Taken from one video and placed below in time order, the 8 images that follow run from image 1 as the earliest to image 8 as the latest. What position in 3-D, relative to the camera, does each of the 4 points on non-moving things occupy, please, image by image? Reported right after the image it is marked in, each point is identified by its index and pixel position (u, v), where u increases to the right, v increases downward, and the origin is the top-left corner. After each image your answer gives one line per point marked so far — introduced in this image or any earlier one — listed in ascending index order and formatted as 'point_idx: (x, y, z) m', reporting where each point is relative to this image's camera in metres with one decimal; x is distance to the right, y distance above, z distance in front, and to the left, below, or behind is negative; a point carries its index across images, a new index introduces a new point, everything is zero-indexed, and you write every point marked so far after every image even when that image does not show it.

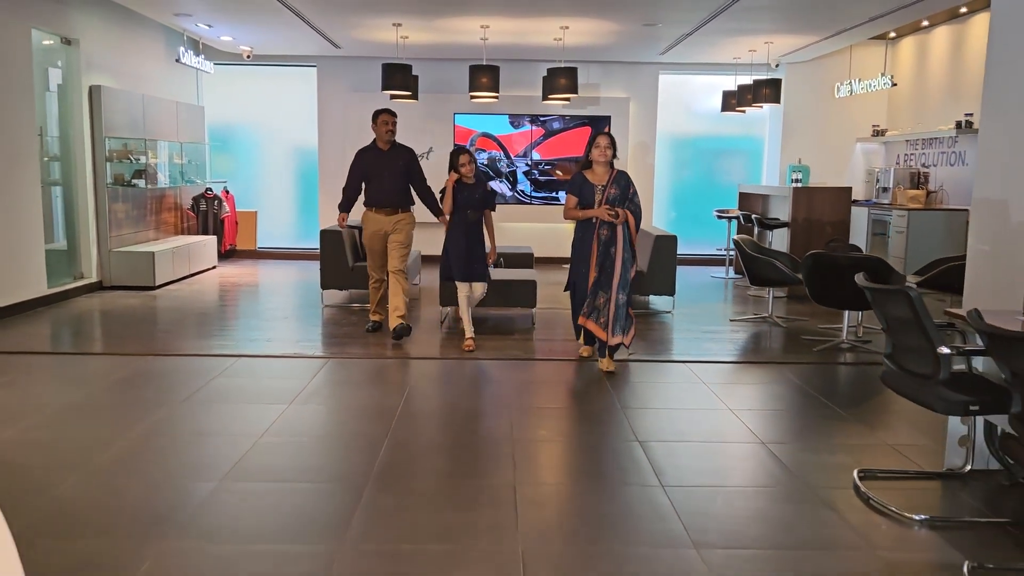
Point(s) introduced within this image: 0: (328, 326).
0: (-1.2, -0.3, +5.7) m
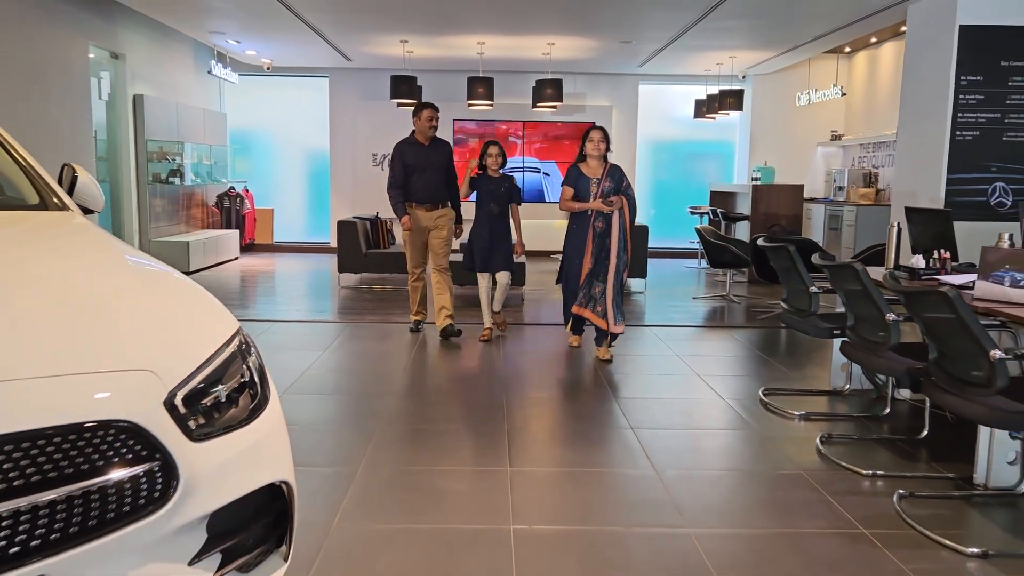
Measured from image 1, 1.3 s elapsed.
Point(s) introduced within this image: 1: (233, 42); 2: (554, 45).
0: (-1.3, -0.1, +6.6) m
1: (-2.7, +2.4, +8.1) m
2: (+0.4, +2.3, +8.0) m
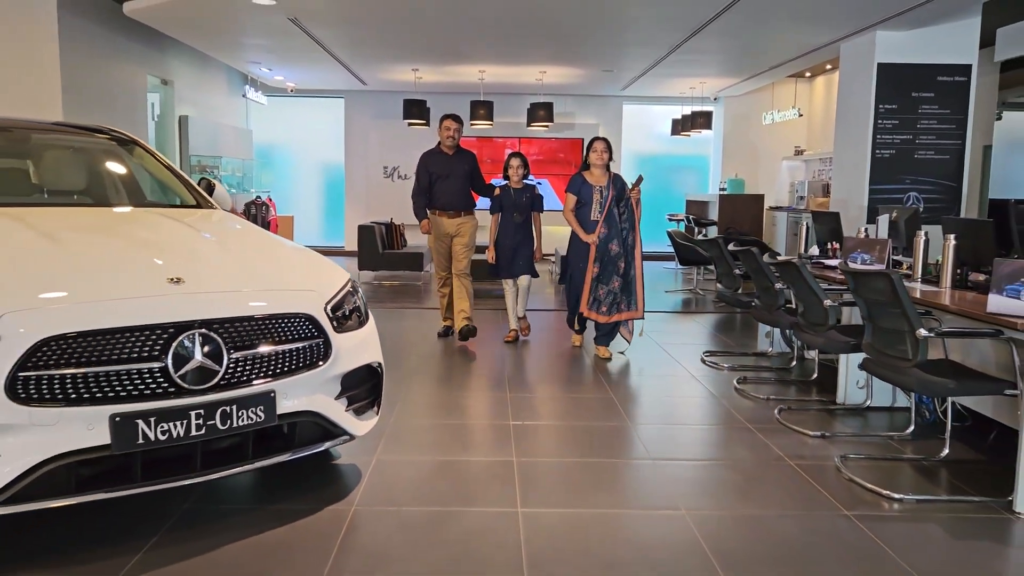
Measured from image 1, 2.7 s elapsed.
0: (-1.3, -0.1, +7.7) m
1: (-2.7, +2.4, +9.2) m
2: (+0.4, +2.3, +9.1) m
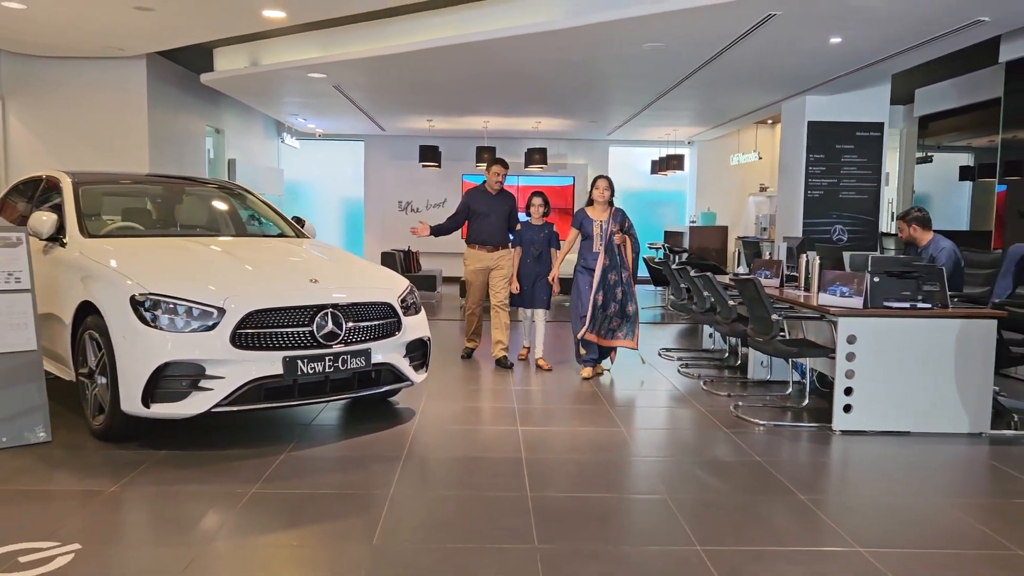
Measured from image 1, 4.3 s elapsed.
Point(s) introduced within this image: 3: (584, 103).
0: (-1.3, -0.2, +9.1) m
1: (-2.7, +2.2, +10.7) m
2: (+0.4, +2.1, +10.6) m
3: (+0.8, +2.0, +9.2) m
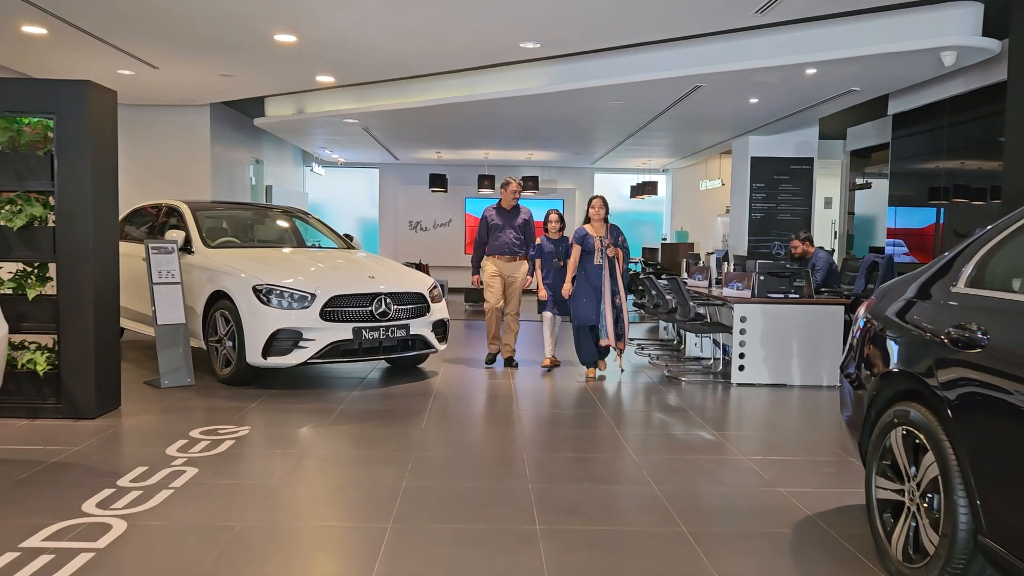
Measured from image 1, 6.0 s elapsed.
0: (-1.4, -0.3, +10.8) m
1: (-2.7, +2.0, +12.4) m
2: (+0.3, +2.0, +12.3) m
3: (+0.7, +1.9, +10.9) m
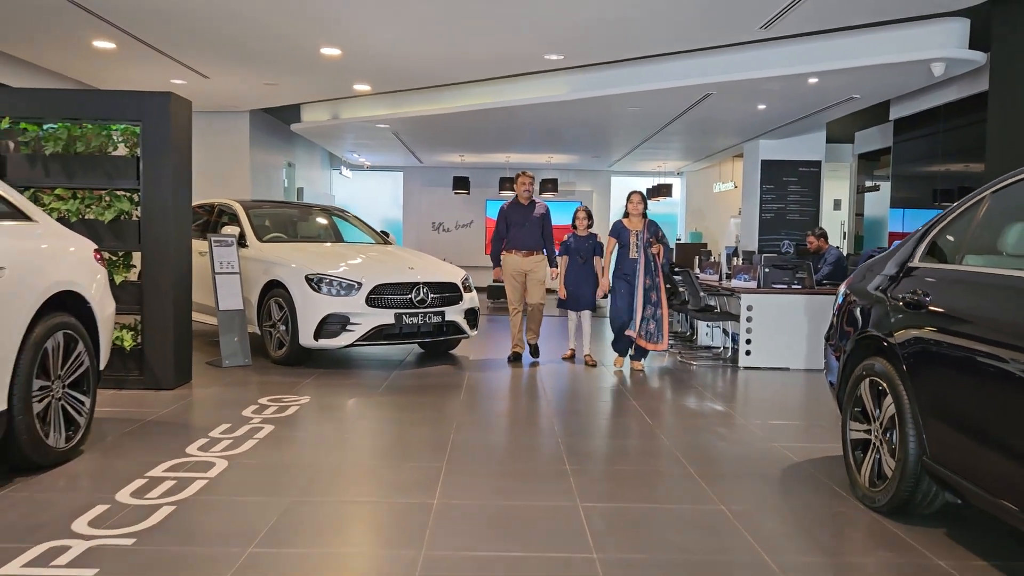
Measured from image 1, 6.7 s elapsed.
0: (-1.1, -0.3, +11.3) m
1: (-2.4, +2.1, +13.0) m
2: (+0.6, +2.0, +12.8) m
3: (+1.0, +2.0, +11.4) m
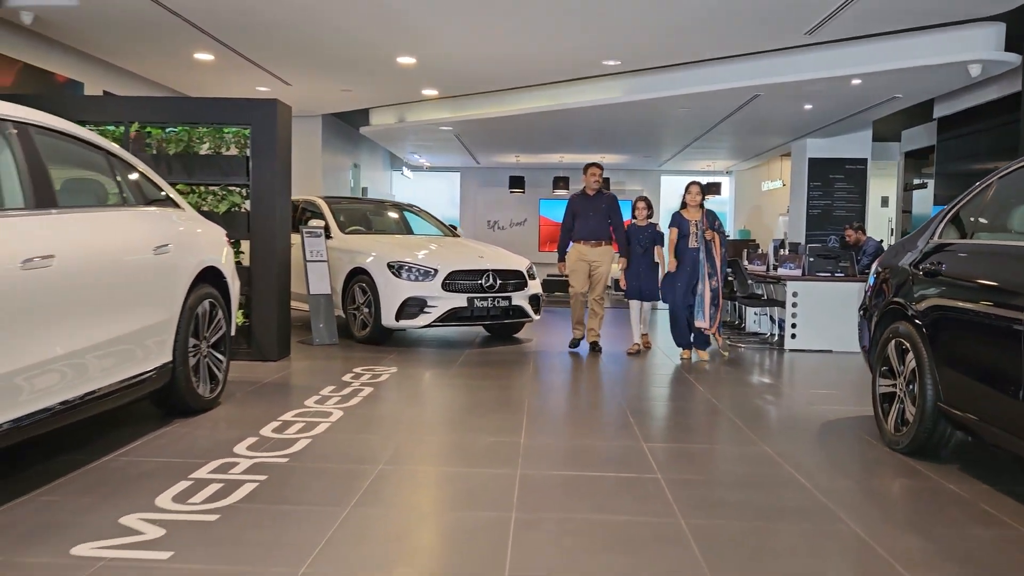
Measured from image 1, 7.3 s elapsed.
0: (-0.3, -0.2, +11.9) m
1: (-1.6, +2.2, +13.7) m
2: (+1.5, +2.1, +13.3) m
3: (+1.8, +2.0, +11.9) m
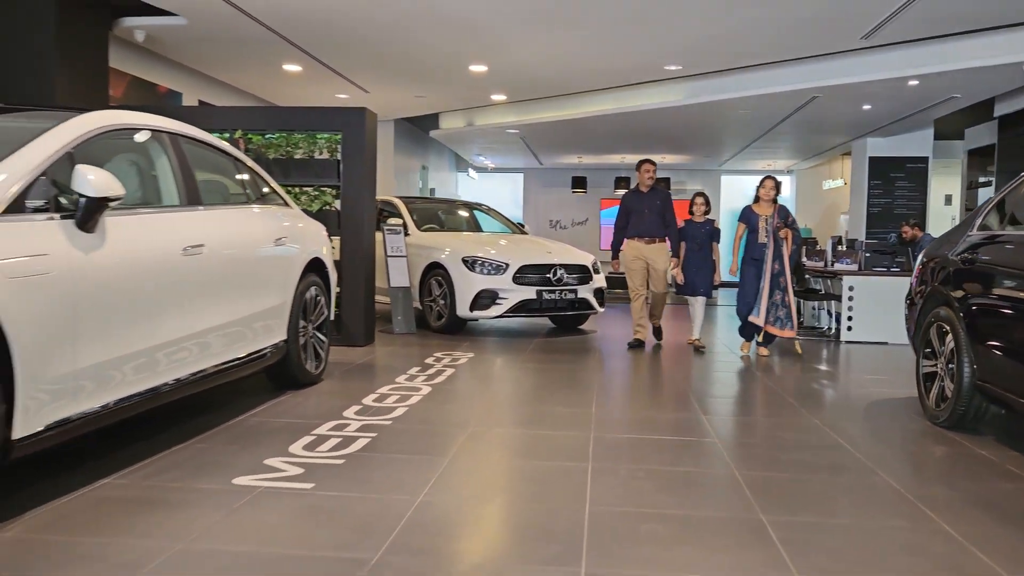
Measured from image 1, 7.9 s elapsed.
0: (+0.6, -0.2, +12.3) m
1: (-0.5, +2.2, +14.1) m
2: (+2.5, +2.1, +13.6) m
3: (+2.7, +2.1, +12.2) m
